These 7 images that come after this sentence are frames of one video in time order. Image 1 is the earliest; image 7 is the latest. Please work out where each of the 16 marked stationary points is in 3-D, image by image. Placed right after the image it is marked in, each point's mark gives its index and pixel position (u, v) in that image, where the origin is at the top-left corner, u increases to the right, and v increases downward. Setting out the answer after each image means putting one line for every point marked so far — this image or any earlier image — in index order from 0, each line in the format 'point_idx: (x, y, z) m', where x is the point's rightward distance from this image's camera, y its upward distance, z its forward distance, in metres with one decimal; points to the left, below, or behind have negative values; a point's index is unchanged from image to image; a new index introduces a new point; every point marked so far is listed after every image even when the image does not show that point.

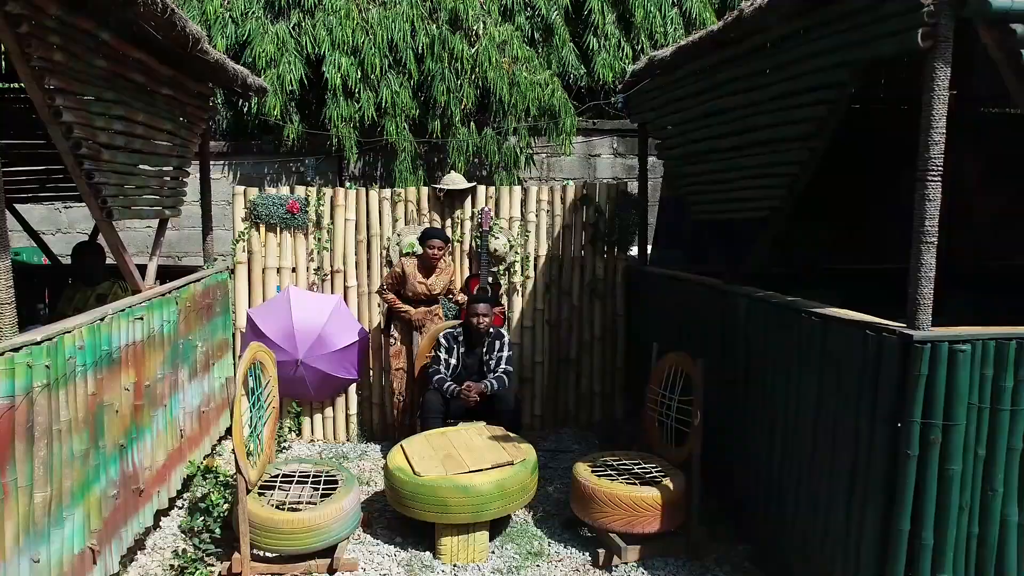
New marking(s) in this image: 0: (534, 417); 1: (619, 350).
0: (+0.2, -1.3, +6.2) m
1: (+1.1, -0.7, +6.3) m
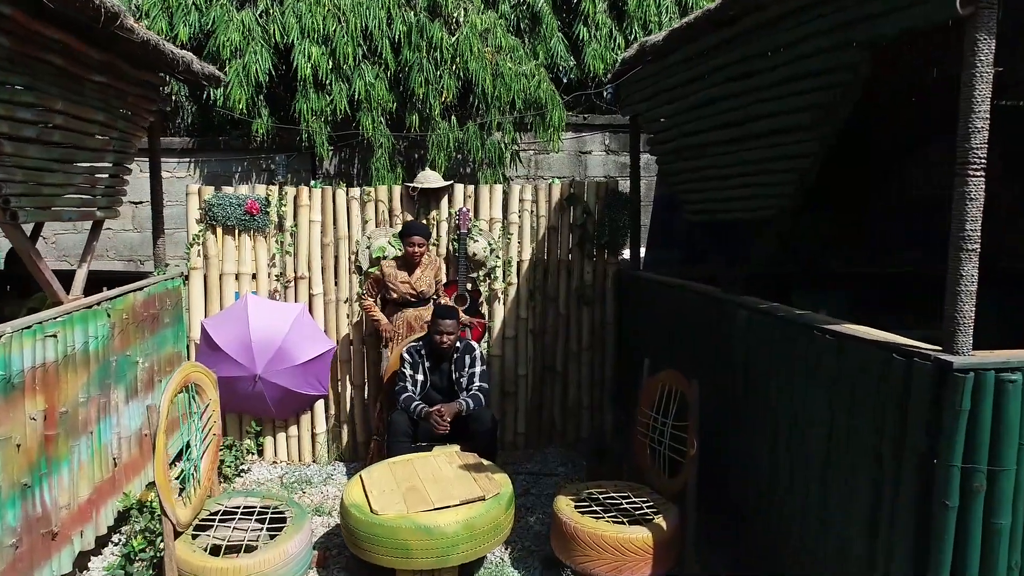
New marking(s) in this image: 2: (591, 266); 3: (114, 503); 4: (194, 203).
0: (0.0, -1.3, +5.8) m
1: (+0.9, -0.7, +5.8) m
2: (+0.7, +0.2, +5.7) m
3: (-2.7, -1.4, +4.1) m
4: (-2.7, +0.7, +5.3) m
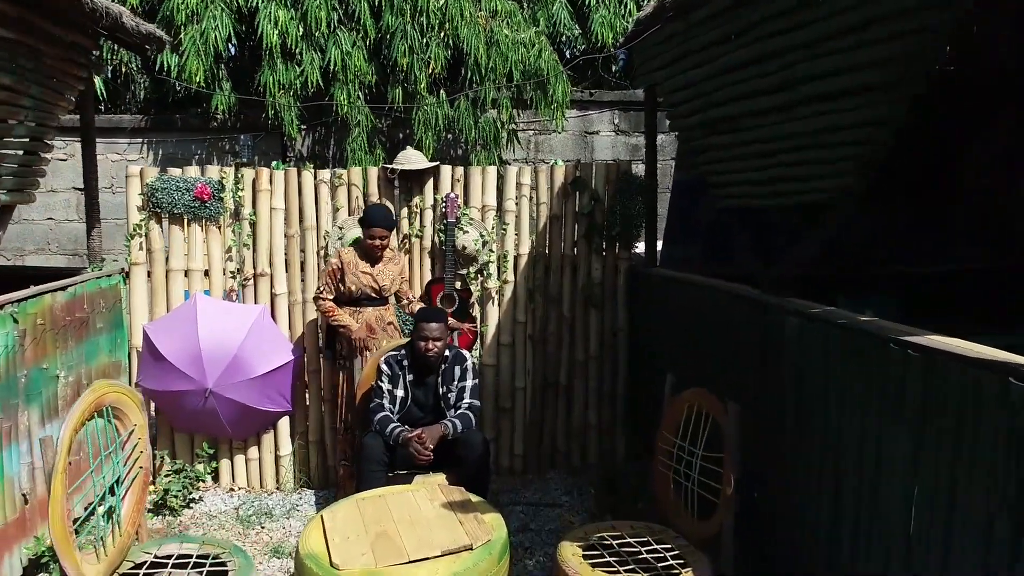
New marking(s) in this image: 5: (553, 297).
0: (0.0, -1.3, +5.1) m
1: (+0.9, -0.7, +5.1) m
2: (+0.7, +0.2, +5.0) m
3: (-2.7, -1.4, +3.4) m
4: (-2.8, +0.7, +4.5) m
5: (+0.3, -0.1, +5.0) m
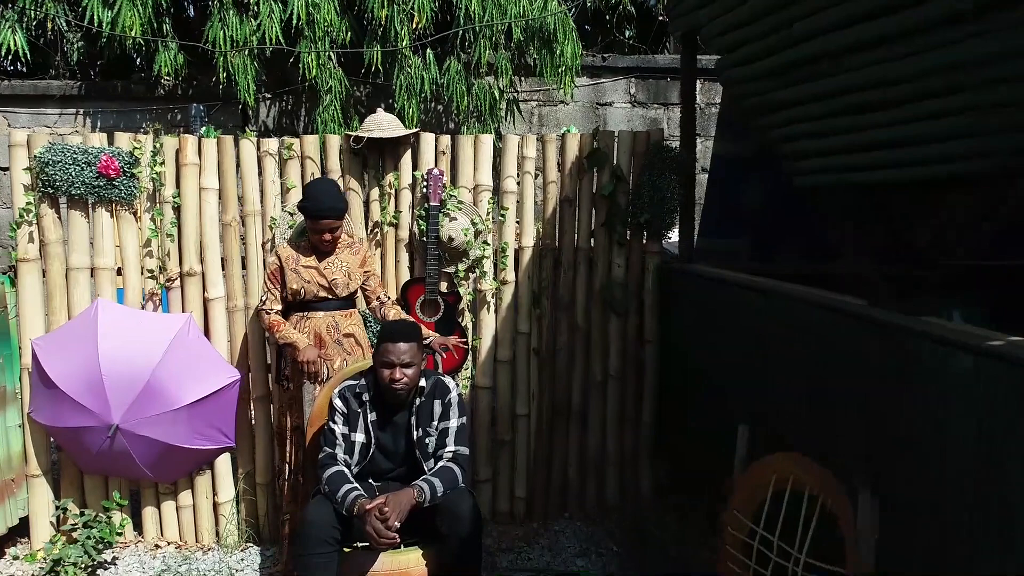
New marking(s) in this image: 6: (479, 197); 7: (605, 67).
0: (0.0, -1.3, +4.0) m
1: (+0.9, -0.7, +4.0) m
2: (+0.7, +0.2, +3.9) m
3: (-2.7, -1.5, +2.3) m
4: (-2.8, +0.7, +3.5) m
5: (+0.3, -0.1, +3.9) m
6: (-0.2, +0.6, +3.8) m
7: (+0.9, +2.1, +5.8) m
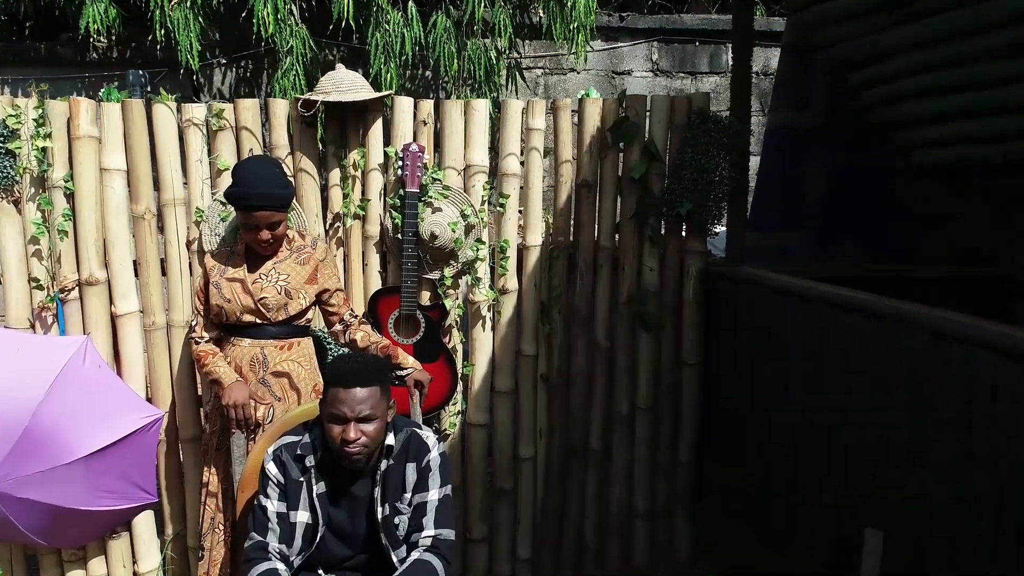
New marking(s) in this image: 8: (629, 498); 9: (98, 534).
0: (0.0, -1.4, +3.2) m
1: (+0.9, -0.8, +3.1) m
2: (+0.7, +0.2, +3.0) m
3: (-2.7, -1.6, +1.5) m
4: (-2.8, +0.7, +2.6) m
5: (+0.3, -0.1, +3.1) m
6: (-0.2, +0.5, +2.9) m
7: (+0.9, +2.1, +4.9) m
8: (+0.6, -1.1, +3.2) m
9: (-1.9, -1.1, +2.8) m
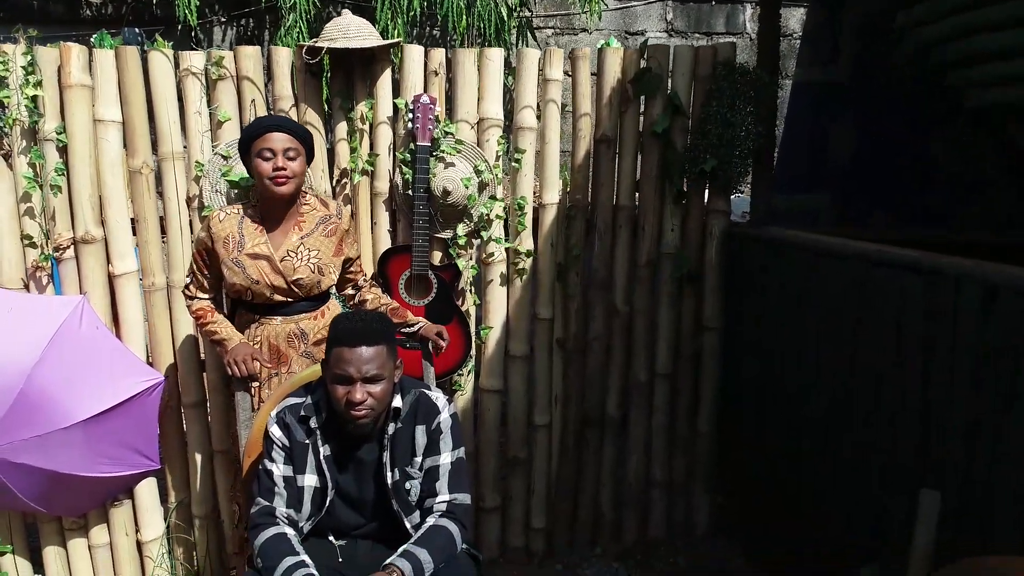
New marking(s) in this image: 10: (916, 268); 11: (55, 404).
0: (+0.1, -1.2, +3.1) m
1: (+1.0, -0.6, +3.0) m
2: (+0.8, +0.3, +2.9) m
3: (-2.6, -1.4, +1.4) m
4: (-2.7, +0.8, +2.4) m
5: (+0.4, 0.0, +2.9) m
6: (-0.1, +0.7, +2.7) m
7: (+1.0, +2.3, +4.7) m
8: (+0.7, -0.9, +3.1) m
9: (-1.8, -0.9, +2.7) m
10: (+1.3, +0.1, +2.0) m
11: (-1.8, -0.5, +2.4) m
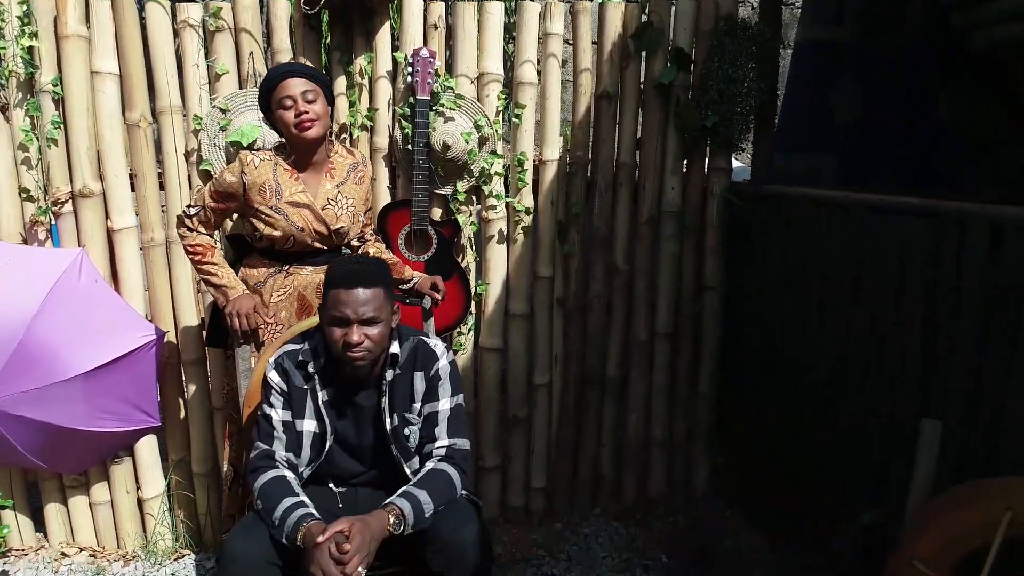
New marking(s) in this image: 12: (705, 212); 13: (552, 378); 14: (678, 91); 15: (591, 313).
0: (+0.1, -1.0, +3.1) m
1: (+1.0, -0.4, +3.0) m
2: (+0.8, +0.5, +2.9) m
3: (-2.6, -1.2, +1.4) m
4: (-2.7, +1.0, +2.4) m
5: (+0.4, +0.2, +2.9) m
6: (-0.1, +0.9, +2.7) m
7: (+1.0, +2.6, +4.7) m
8: (+0.7, -0.7, +3.1) m
9: (-1.8, -0.7, +2.7) m
10: (+1.3, +0.2, +2.0) m
11: (-1.8, -0.3, +2.4) m
12: (+0.9, +0.4, +2.9) m
13: (+0.2, -0.4, +3.0) m
14: (+0.8, +0.9, +2.8) m
15: (+0.4, -0.1, +3.0) m
